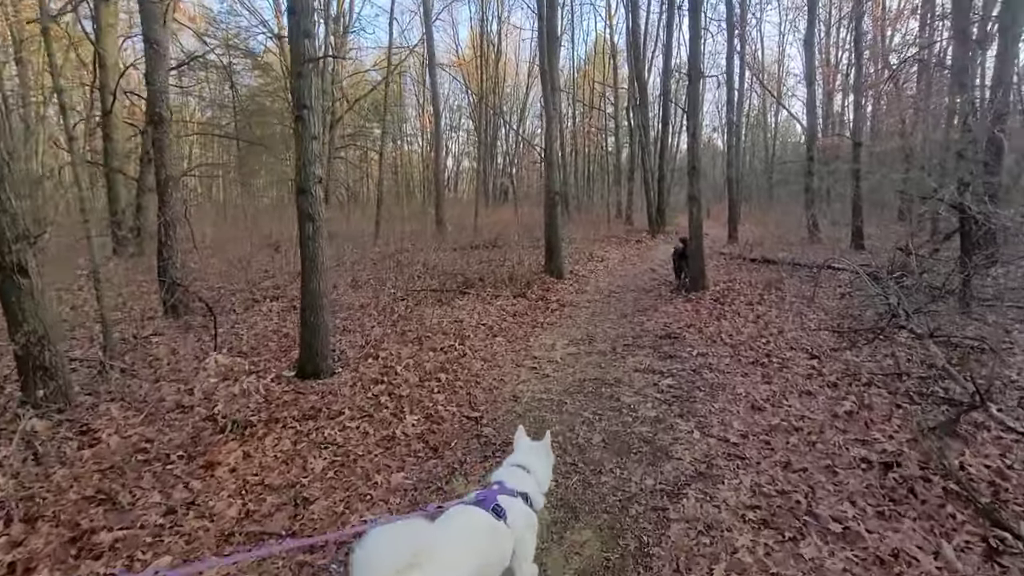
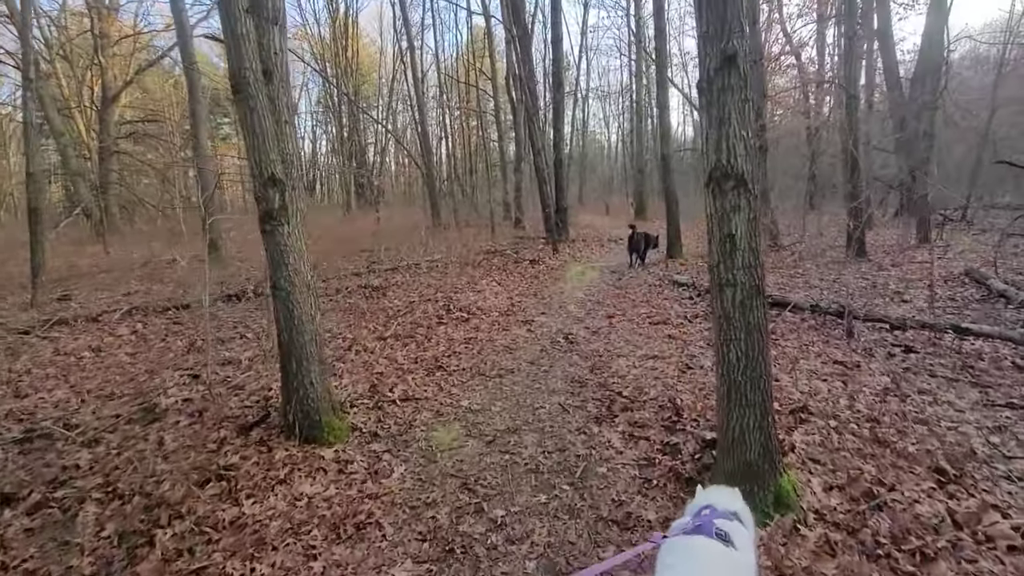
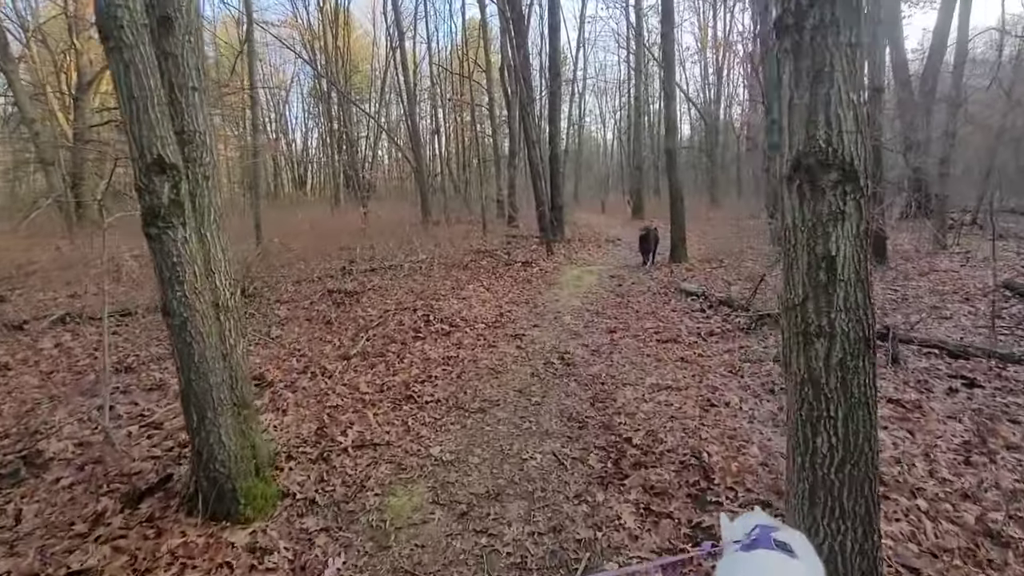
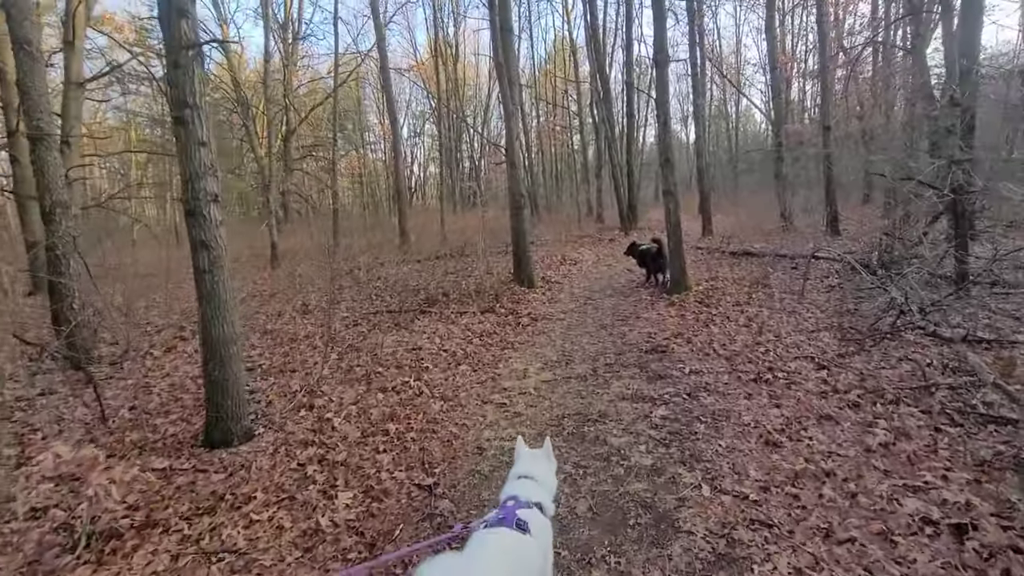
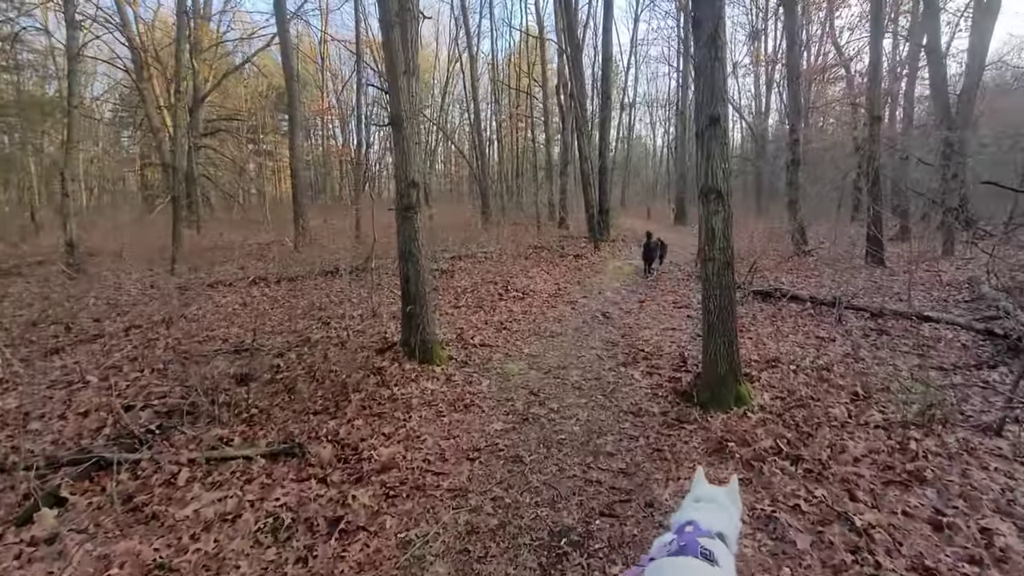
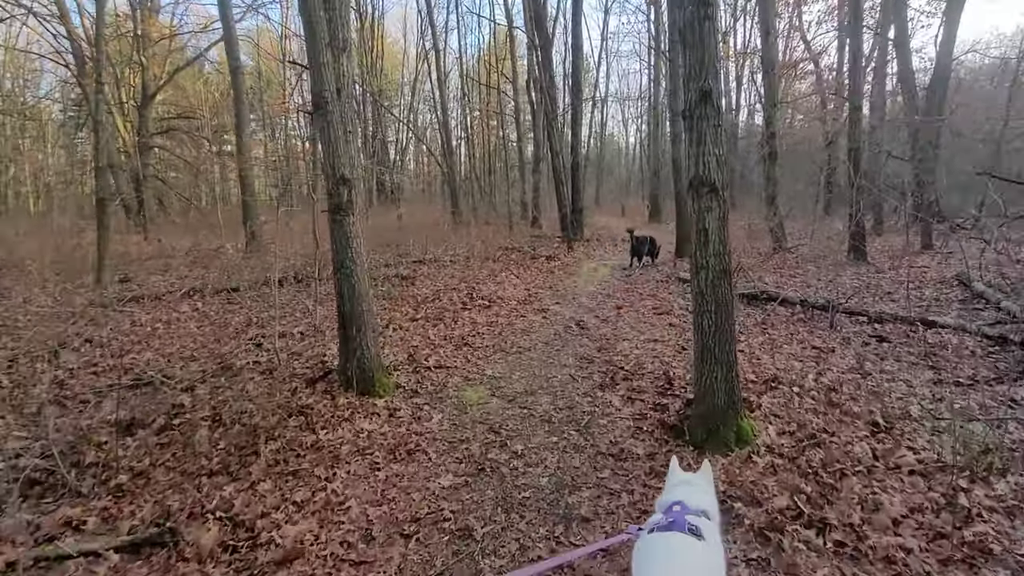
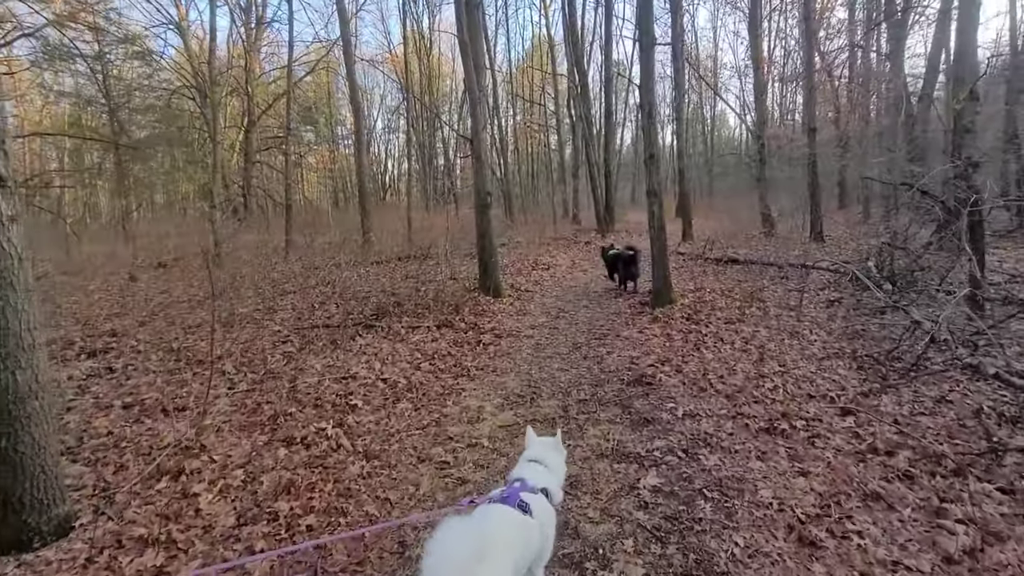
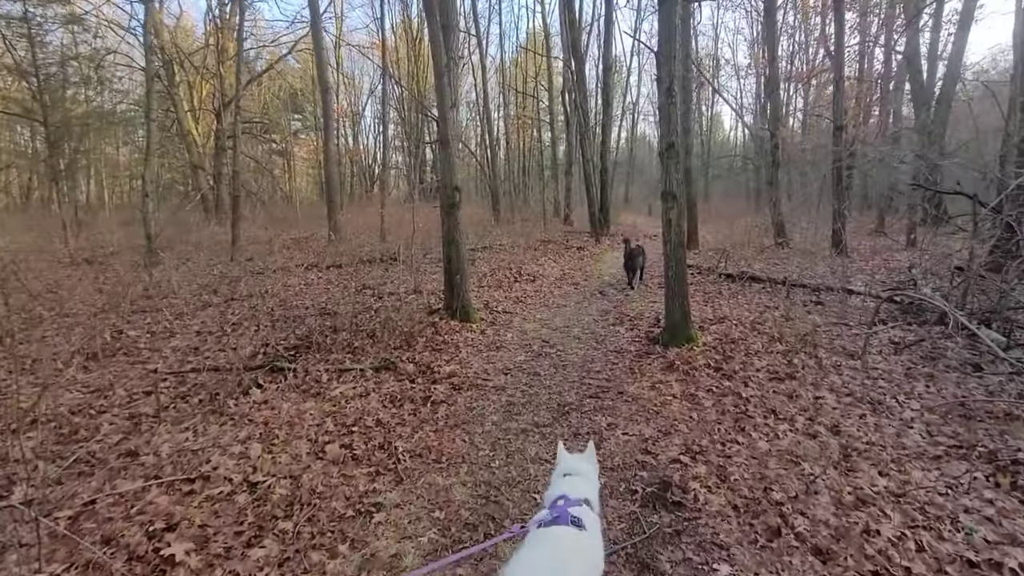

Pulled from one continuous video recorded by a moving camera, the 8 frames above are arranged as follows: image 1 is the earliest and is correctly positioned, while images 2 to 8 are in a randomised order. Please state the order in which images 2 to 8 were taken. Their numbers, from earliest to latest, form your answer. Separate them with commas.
4, 7, 8, 5, 6, 2, 3
